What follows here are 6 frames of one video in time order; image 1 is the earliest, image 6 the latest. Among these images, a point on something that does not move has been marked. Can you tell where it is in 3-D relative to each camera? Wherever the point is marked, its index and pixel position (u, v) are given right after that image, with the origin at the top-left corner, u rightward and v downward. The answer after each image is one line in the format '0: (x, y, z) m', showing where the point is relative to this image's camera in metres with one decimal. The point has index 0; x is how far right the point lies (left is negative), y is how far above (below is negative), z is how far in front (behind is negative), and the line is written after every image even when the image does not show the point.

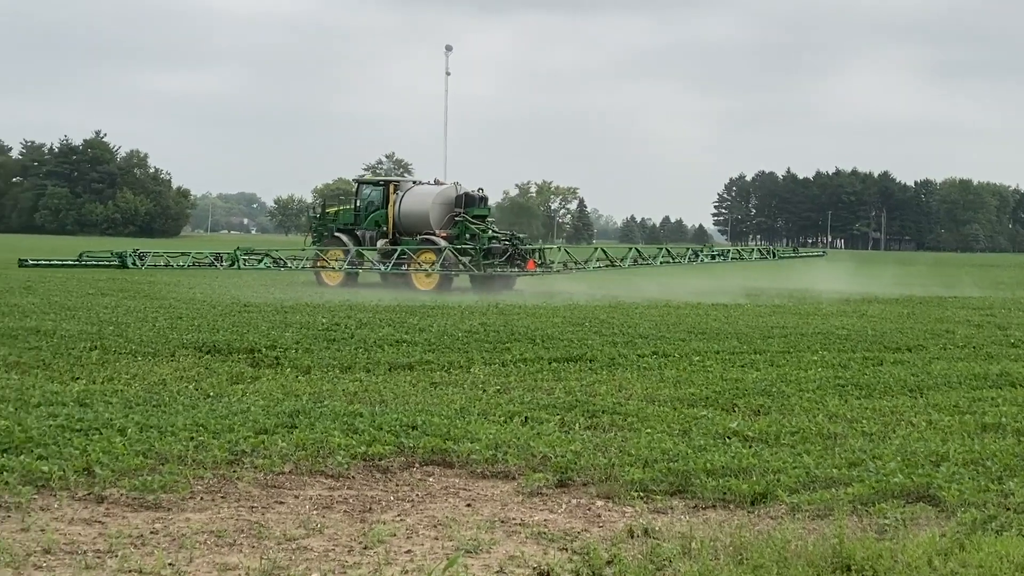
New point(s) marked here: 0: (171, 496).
0: (-1.7, -1.0, +8.3) m
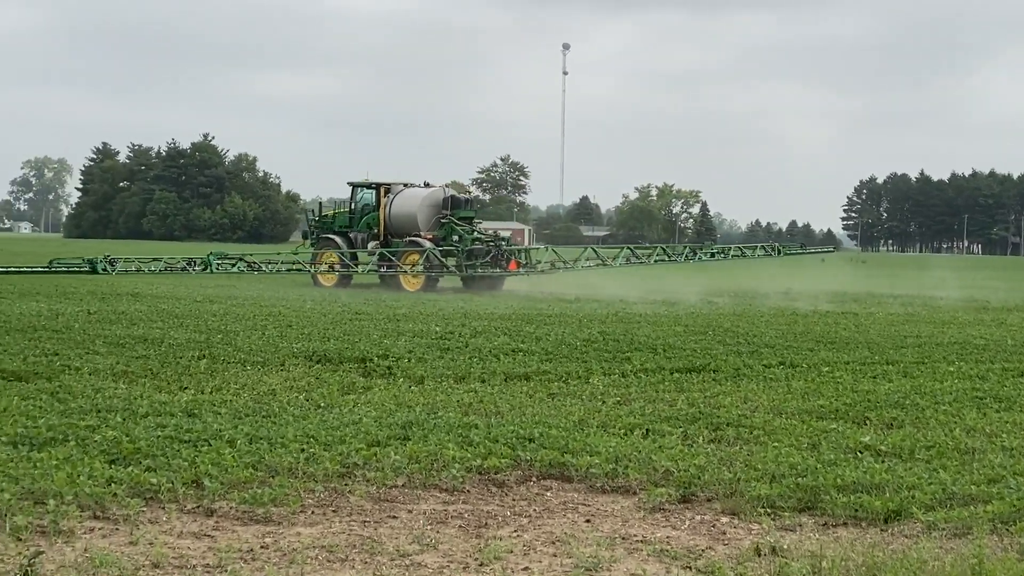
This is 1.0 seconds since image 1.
0: (-1.1, -1.1, +8.1) m
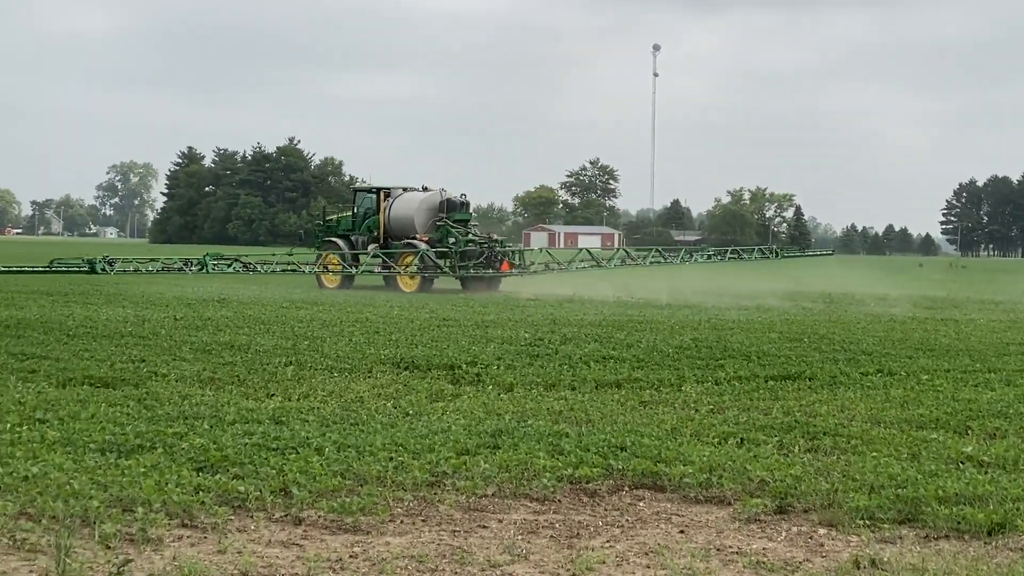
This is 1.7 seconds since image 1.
0: (-0.7, -1.1, +8.0) m
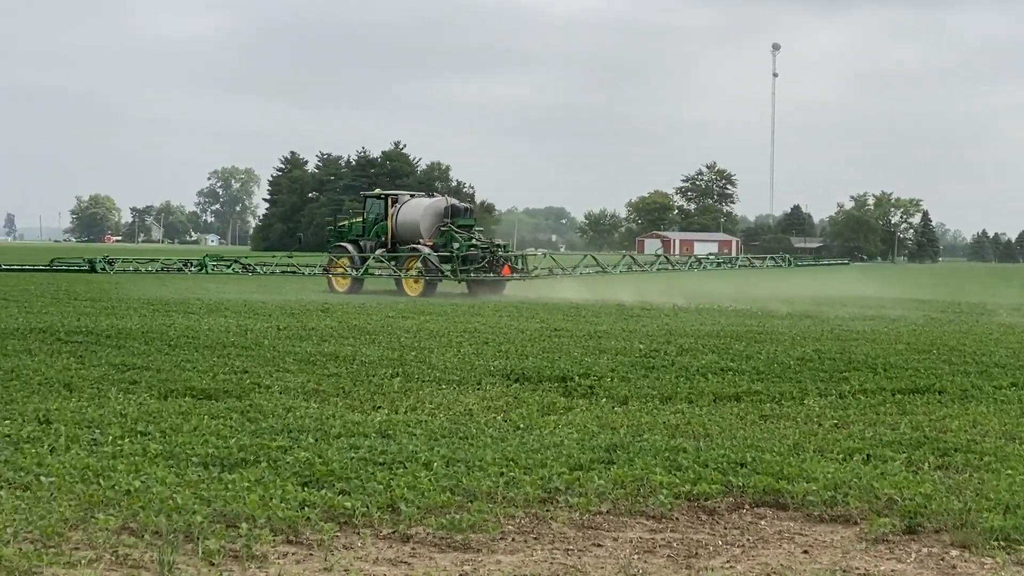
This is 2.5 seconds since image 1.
0: (-0.1, -1.1, +7.7) m
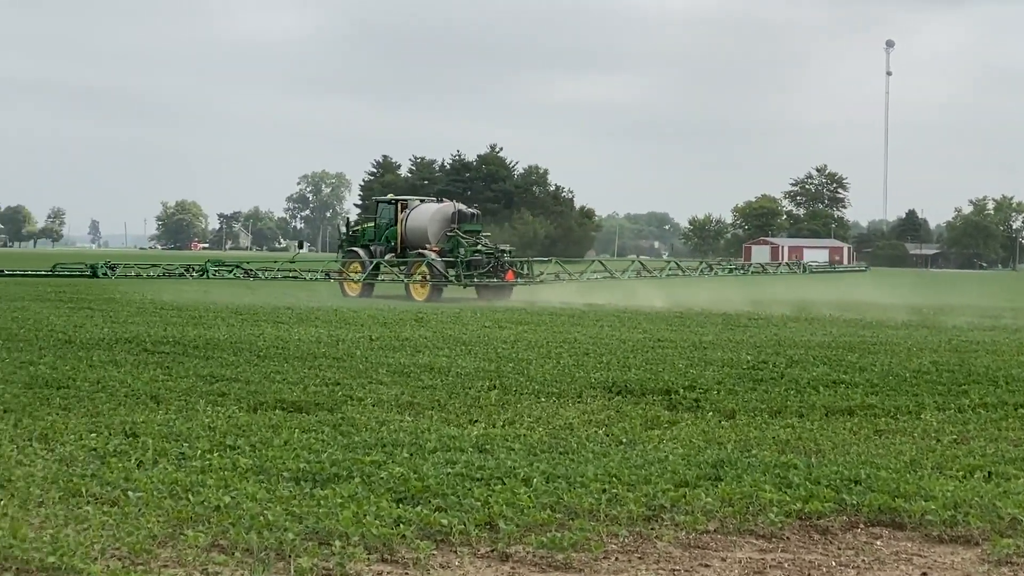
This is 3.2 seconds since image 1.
0: (+0.3, -1.2, +7.3) m
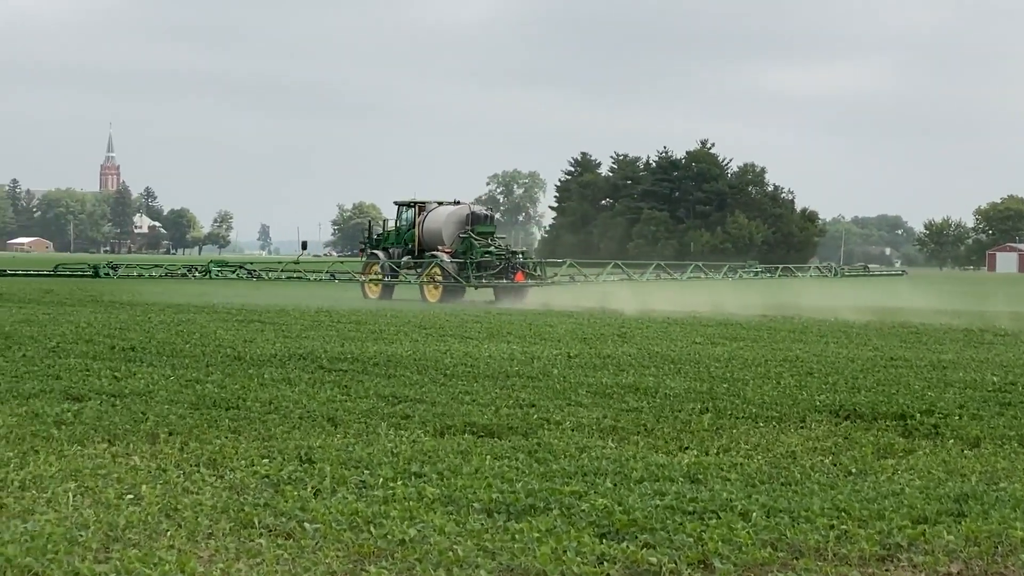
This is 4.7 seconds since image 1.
0: (+1.3, -1.3, +6.5) m
